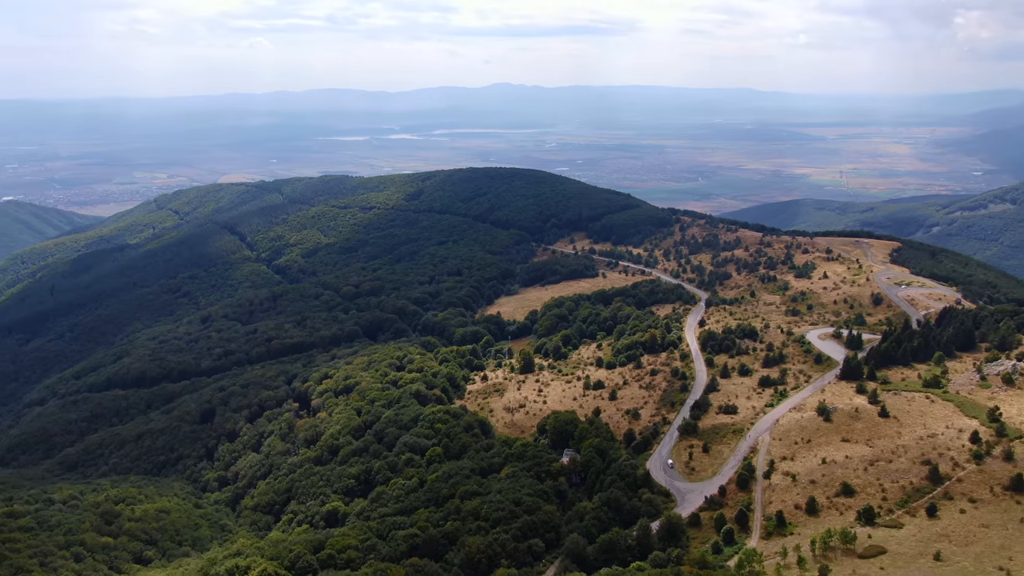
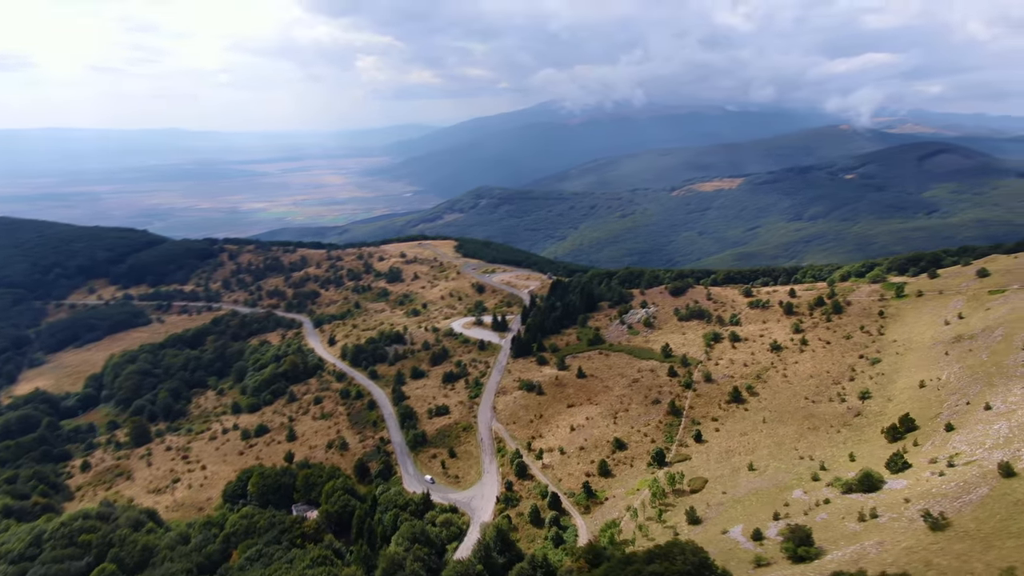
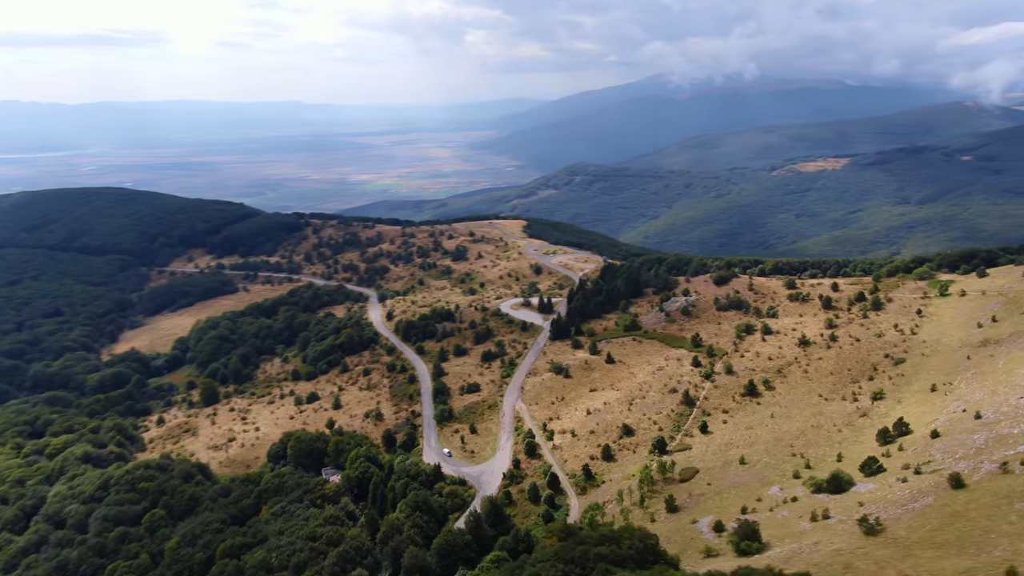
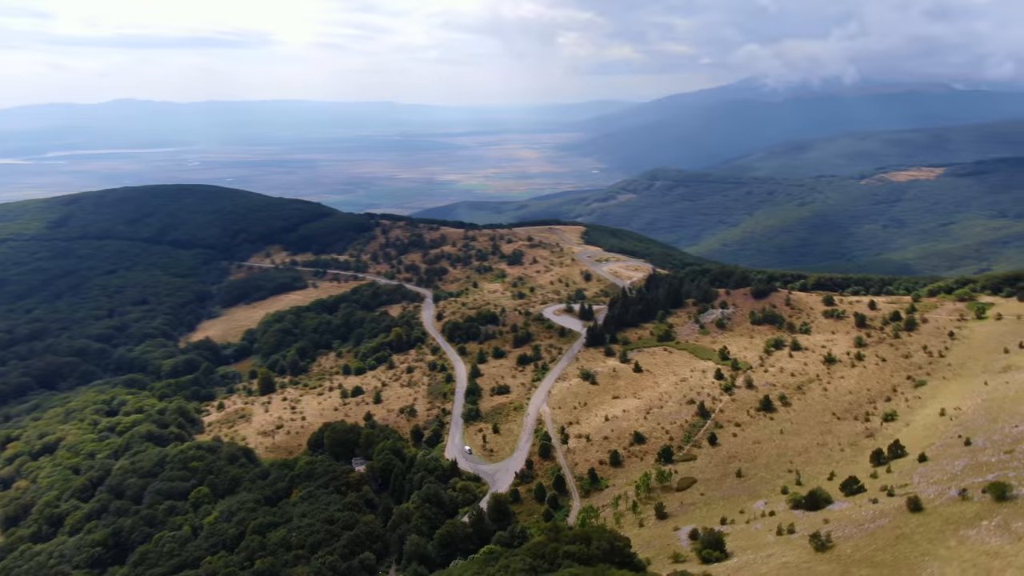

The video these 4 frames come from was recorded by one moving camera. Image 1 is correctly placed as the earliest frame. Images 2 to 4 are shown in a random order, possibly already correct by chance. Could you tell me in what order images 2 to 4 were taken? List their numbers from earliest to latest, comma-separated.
4, 3, 2
